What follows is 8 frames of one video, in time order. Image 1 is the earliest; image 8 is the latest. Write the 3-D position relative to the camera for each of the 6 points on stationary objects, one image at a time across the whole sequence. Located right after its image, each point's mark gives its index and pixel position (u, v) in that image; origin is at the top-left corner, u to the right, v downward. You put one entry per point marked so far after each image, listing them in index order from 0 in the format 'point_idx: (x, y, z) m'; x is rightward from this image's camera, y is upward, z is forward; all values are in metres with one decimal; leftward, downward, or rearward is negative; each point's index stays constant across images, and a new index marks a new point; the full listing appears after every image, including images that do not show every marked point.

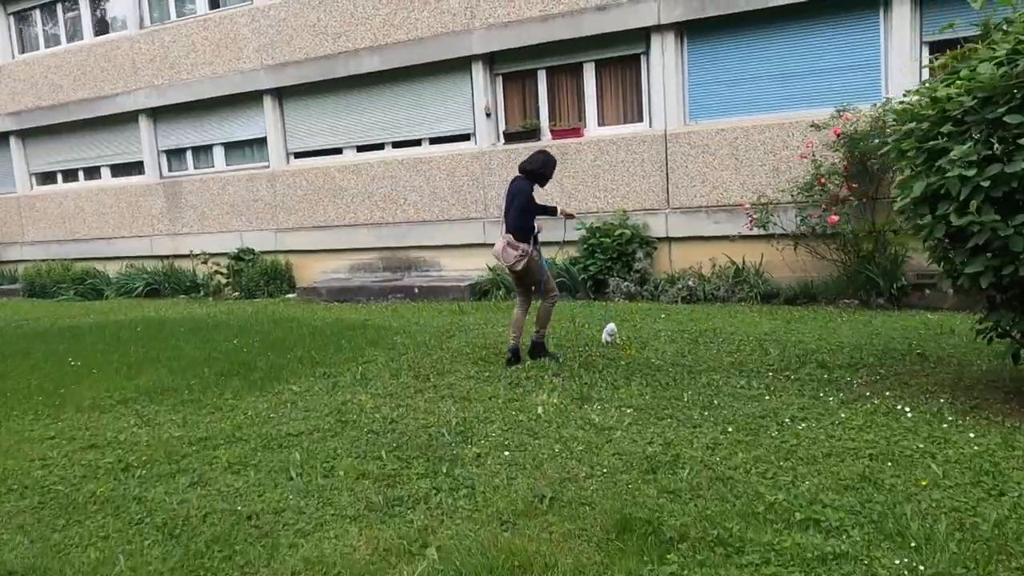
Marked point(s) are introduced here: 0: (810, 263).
0: (+3.7, +0.3, +9.6) m
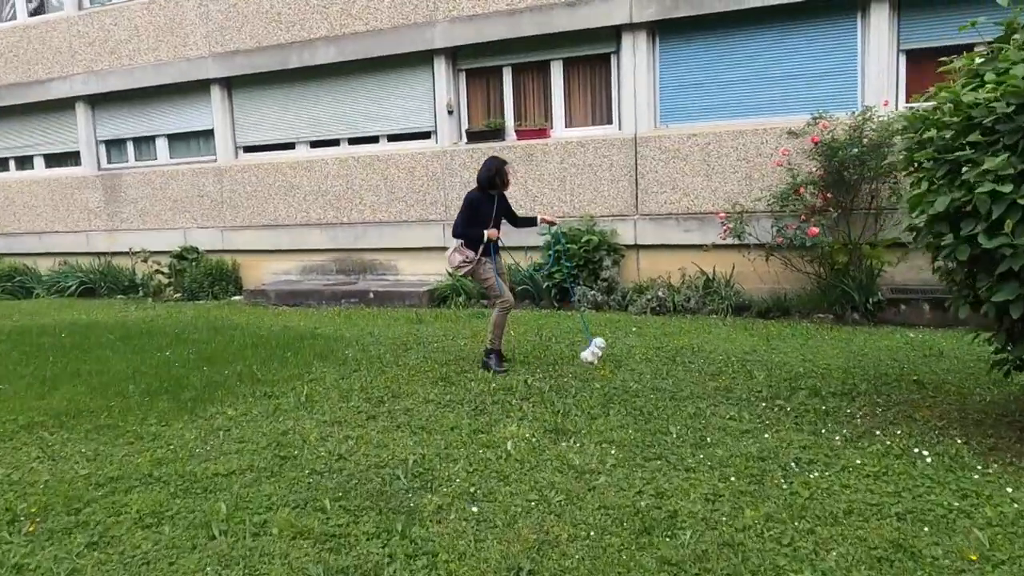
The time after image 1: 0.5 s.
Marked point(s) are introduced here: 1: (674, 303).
0: (+3.3, +0.2, +9.3) m
1: (+1.9, -0.2, +9.2) m
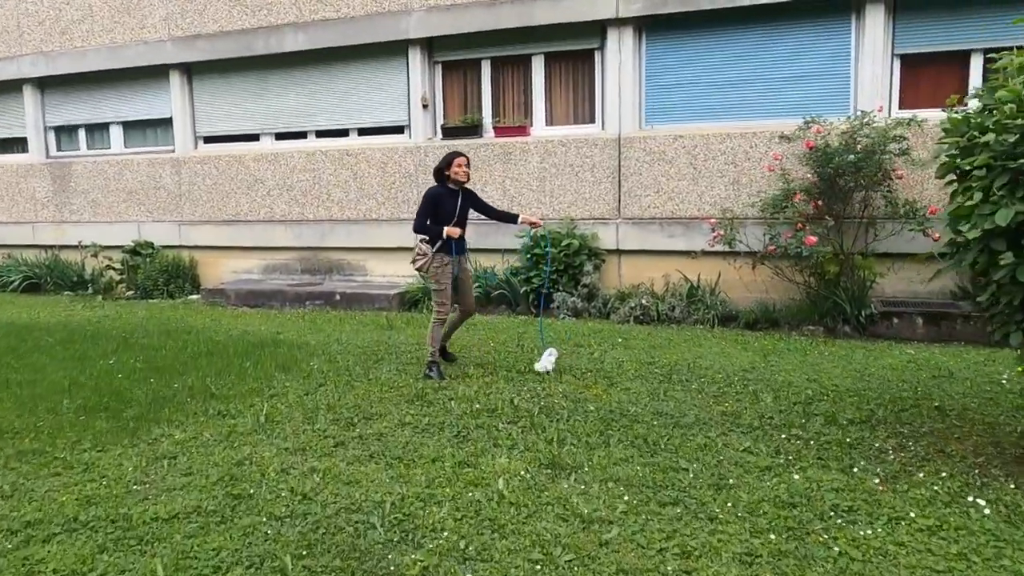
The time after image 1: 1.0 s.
0: (+3.0, +0.1, +8.9) m
1: (+1.7, -0.3, +8.8) m
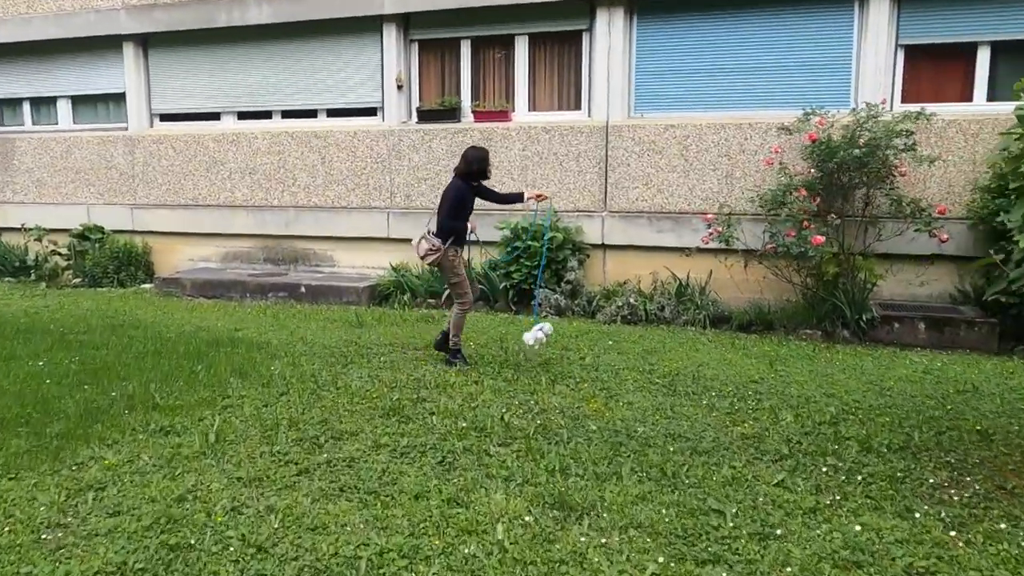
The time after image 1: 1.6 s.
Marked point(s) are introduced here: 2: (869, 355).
0: (+2.8, +0.1, +8.5) m
1: (+1.5, -0.3, +8.3) m
2: (+3.0, -0.6, +6.4) m
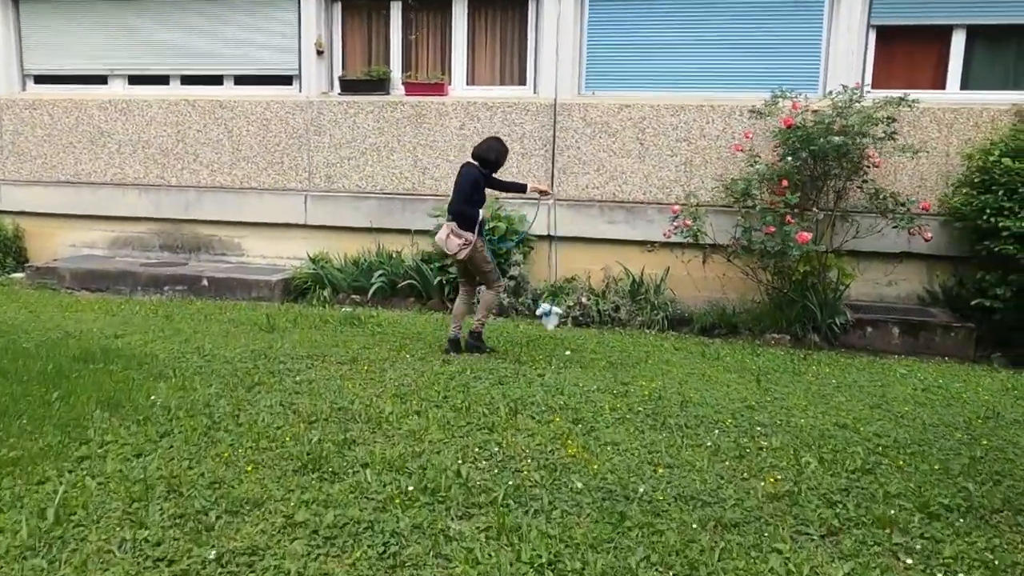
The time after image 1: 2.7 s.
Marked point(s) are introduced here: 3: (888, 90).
0: (+2.1, +0.1, +7.8) m
1: (+0.8, -0.2, +7.4) m
2: (+2.6, -0.6, +5.8) m
3: (+3.8, +2.0, +7.6) m
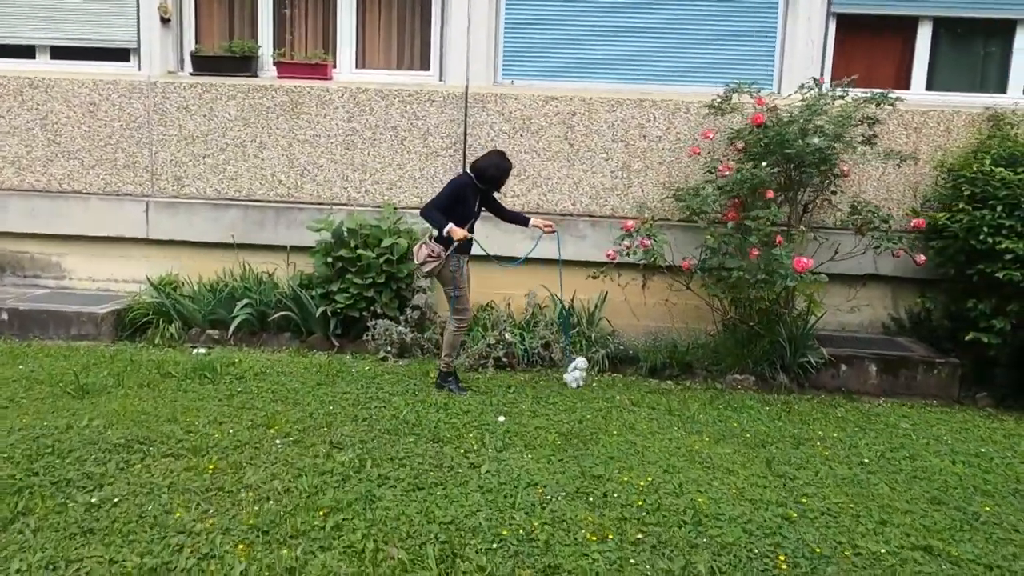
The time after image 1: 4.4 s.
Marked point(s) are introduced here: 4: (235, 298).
0: (+1.3, -0.2, +6.5) m
1: (+0.1, -0.5, +6.0) m
2: (+2.1, -0.8, +4.7) m
3: (+2.9, +1.7, +6.7) m
4: (-2.3, -0.1, +6.4) m
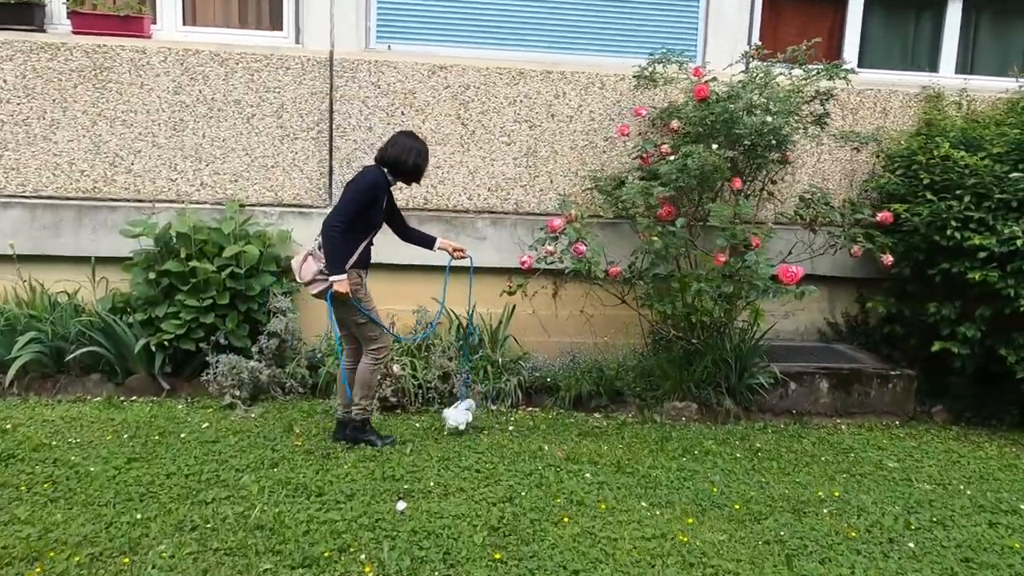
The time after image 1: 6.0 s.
0: (+0.5, -0.2, +5.5) m
1: (-0.6, -0.6, +4.7) m
2: (+1.6, -0.9, +3.7) m
3: (+2.0, +1.7, +5.9) m
4: (-3.1, -0.3, +4.7) m
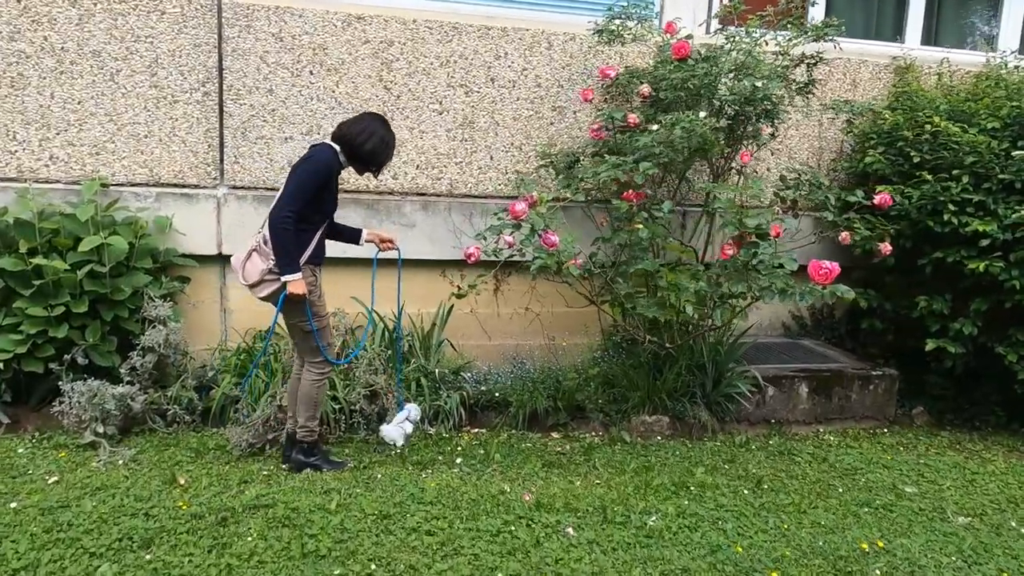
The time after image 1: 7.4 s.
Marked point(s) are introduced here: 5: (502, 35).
0: (+0.1, -0.2, +4.7) m
1: (-0.9, -0.6, +3.8) m
2: (+1.4, -0.9, +3.1) m
3: (+1.6, +1.8, +5.2) m
4: (-3.3, -0.3, +3.5) m
5: (0.0, +1.5, +4.5) m
